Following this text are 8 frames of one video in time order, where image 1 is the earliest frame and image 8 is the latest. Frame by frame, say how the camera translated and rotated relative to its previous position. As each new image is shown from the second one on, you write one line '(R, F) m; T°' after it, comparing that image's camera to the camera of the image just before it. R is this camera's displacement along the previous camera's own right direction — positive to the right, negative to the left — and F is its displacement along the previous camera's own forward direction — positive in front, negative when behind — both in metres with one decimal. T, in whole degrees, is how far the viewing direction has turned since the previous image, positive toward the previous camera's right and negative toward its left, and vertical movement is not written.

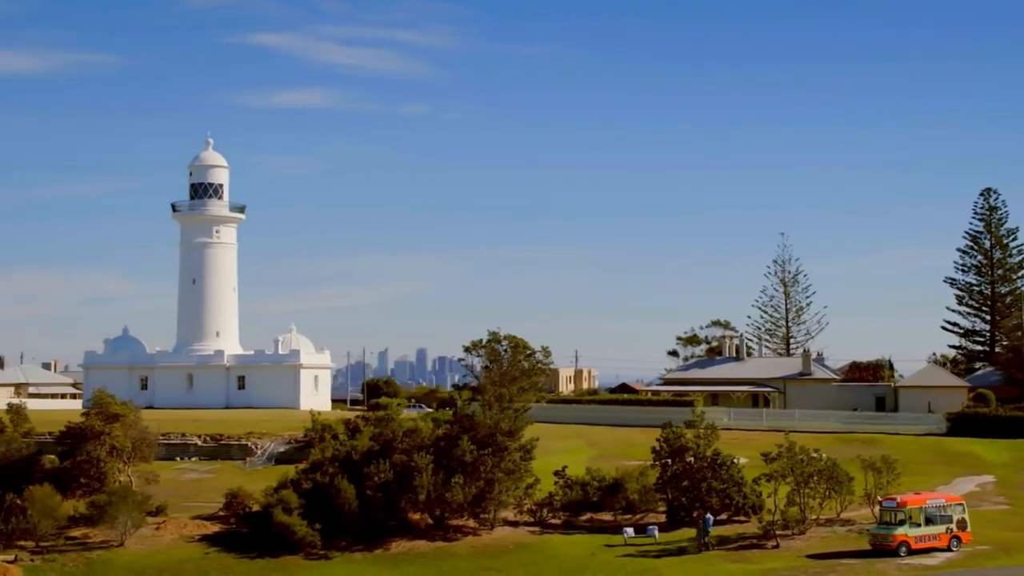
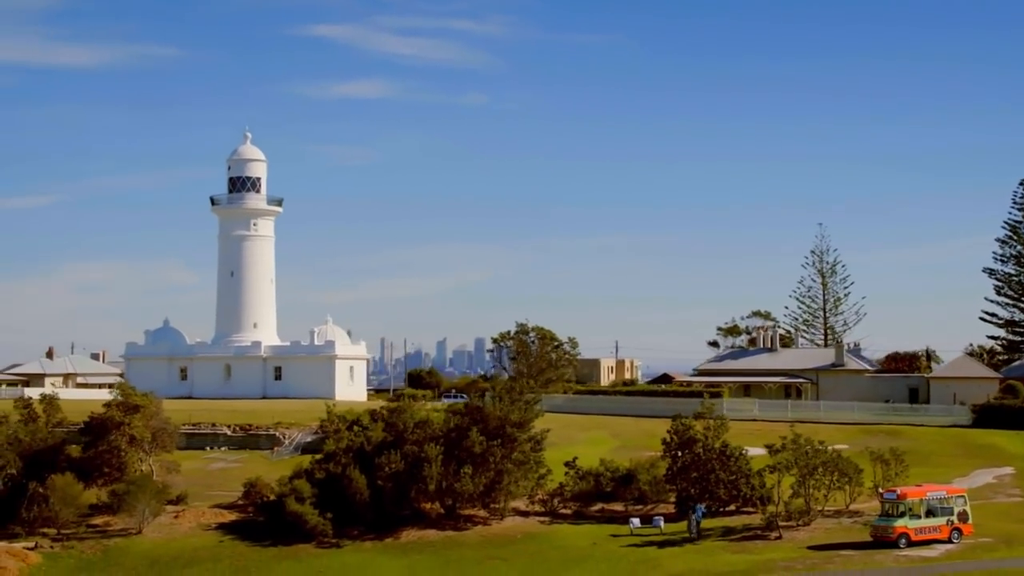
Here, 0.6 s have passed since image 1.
(+1.4, -0.5) m; -2°
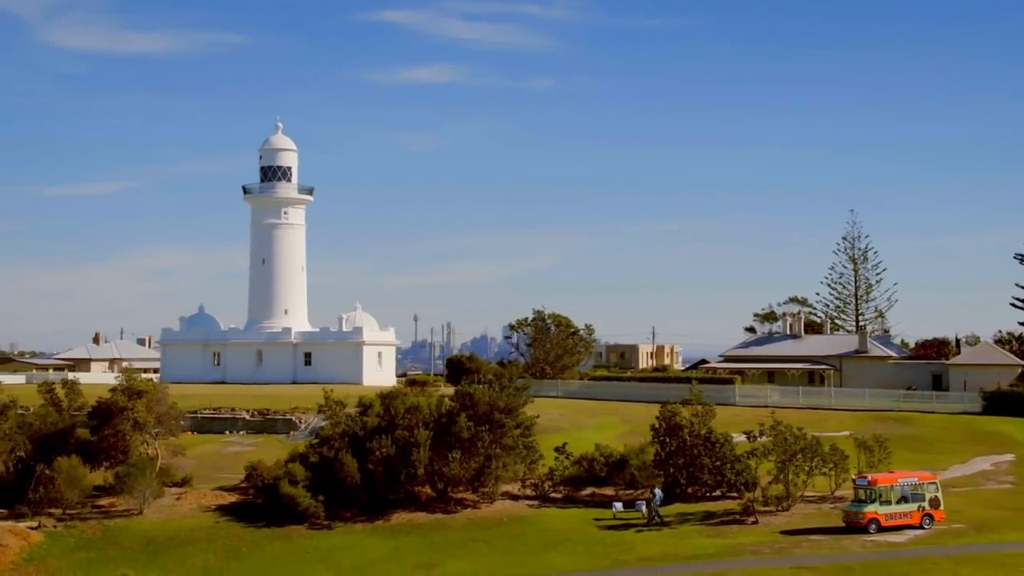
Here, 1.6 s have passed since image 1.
(+2.2, -0.9) m; -3°
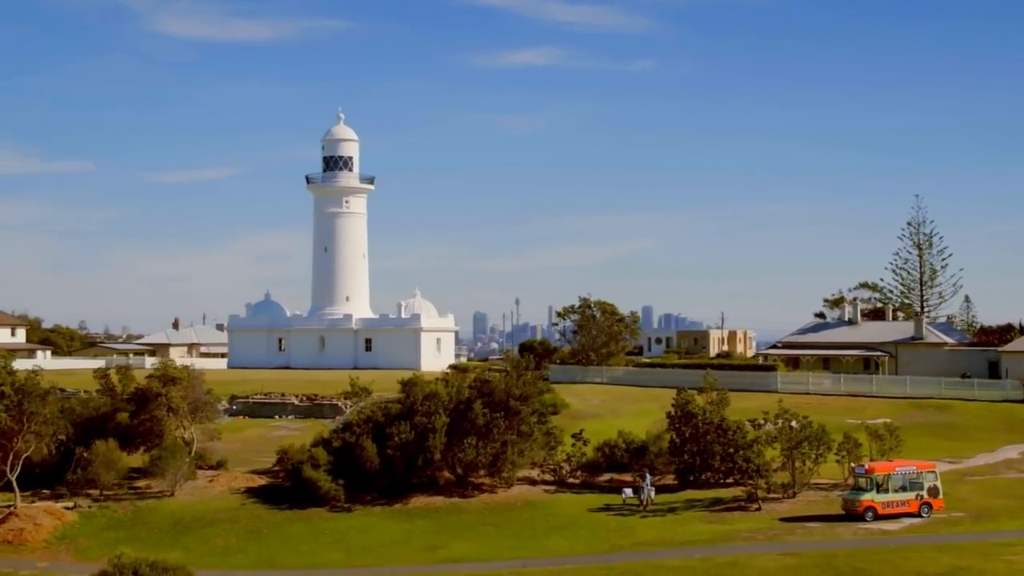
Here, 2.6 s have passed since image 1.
(+2.5, -0.9) m; -4°
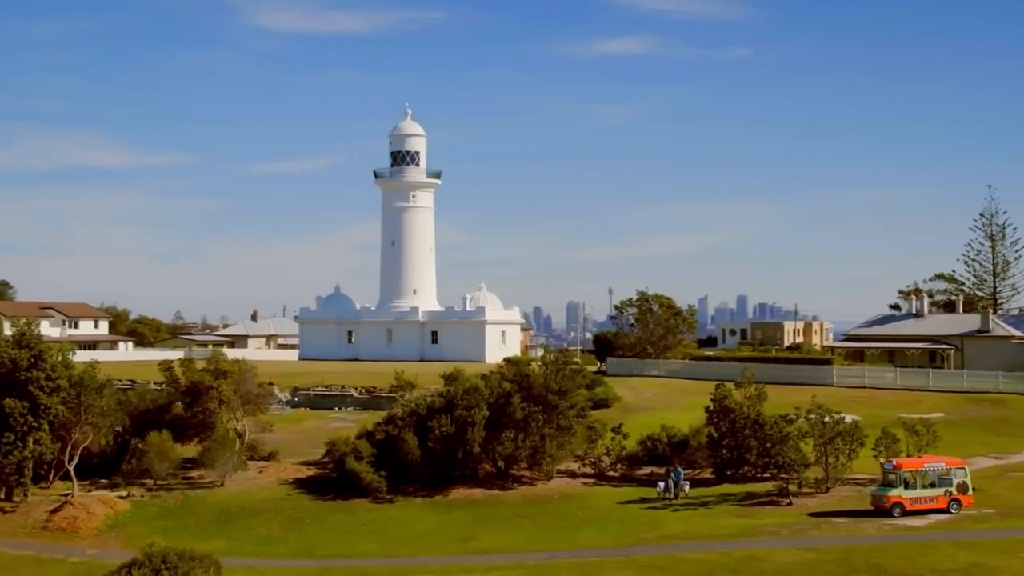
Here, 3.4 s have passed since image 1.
(+1.6, -0.6) m; -4°
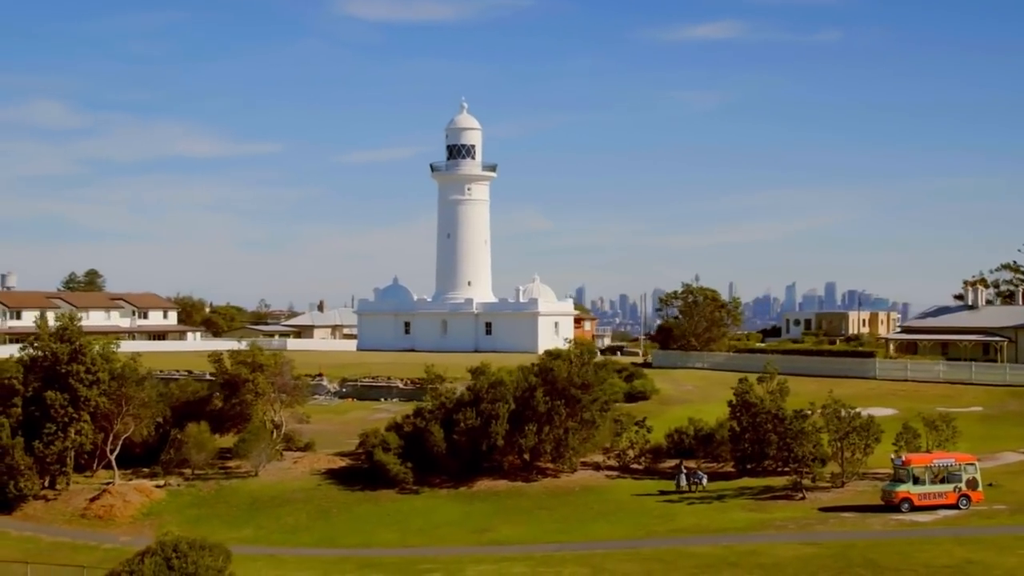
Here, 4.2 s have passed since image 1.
(+1.9, -0.7) m; -3°
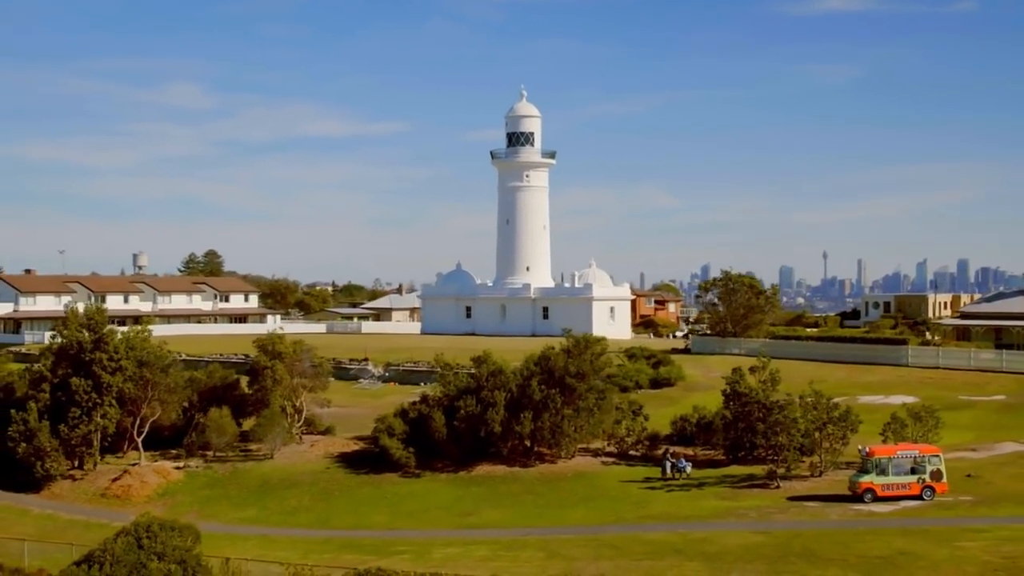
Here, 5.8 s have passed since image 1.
(+3.9, -1.2) m; -5°
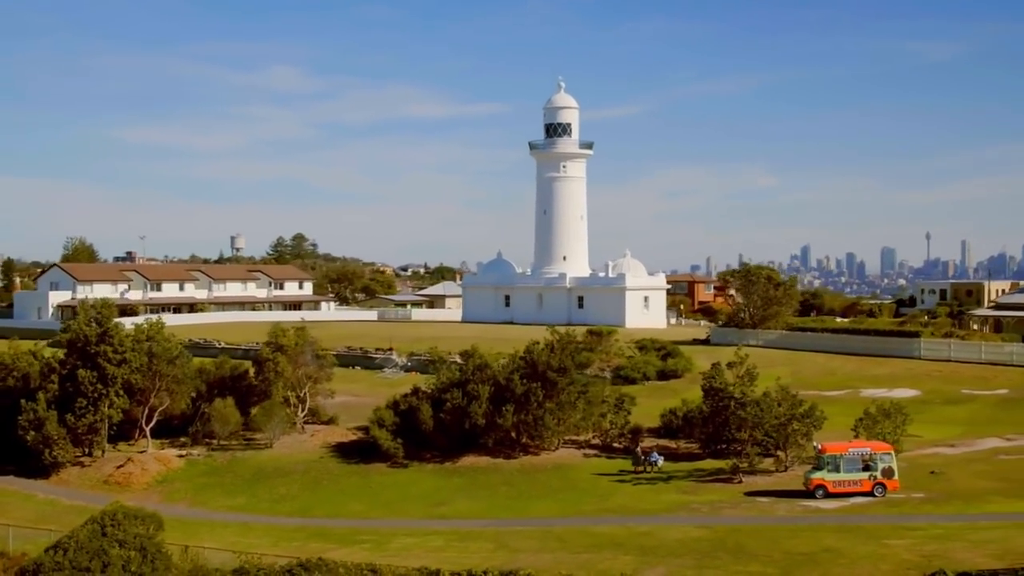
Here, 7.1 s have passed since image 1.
(+3.6, -1.0) m; -4°
